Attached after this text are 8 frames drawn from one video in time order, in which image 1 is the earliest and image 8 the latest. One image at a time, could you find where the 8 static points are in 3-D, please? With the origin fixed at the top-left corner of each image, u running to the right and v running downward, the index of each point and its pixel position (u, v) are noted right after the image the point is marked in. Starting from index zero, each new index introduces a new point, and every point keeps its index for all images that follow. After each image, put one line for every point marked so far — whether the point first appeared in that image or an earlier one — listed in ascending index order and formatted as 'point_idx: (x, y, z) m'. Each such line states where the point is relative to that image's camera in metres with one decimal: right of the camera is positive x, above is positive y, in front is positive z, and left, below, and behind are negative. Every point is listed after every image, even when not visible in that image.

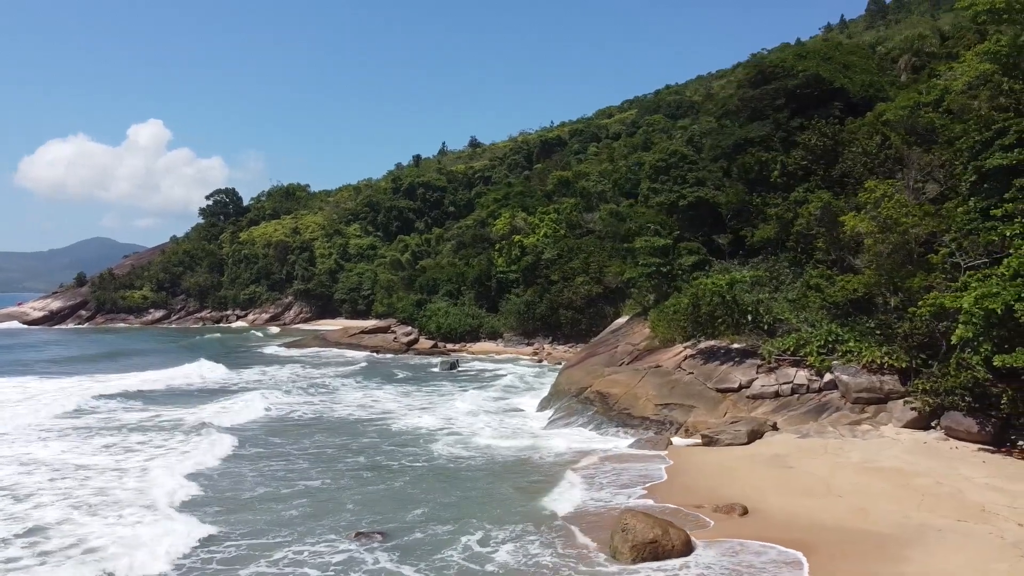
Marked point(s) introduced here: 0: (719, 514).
0: (+2.4, -2.6, +9.6) m
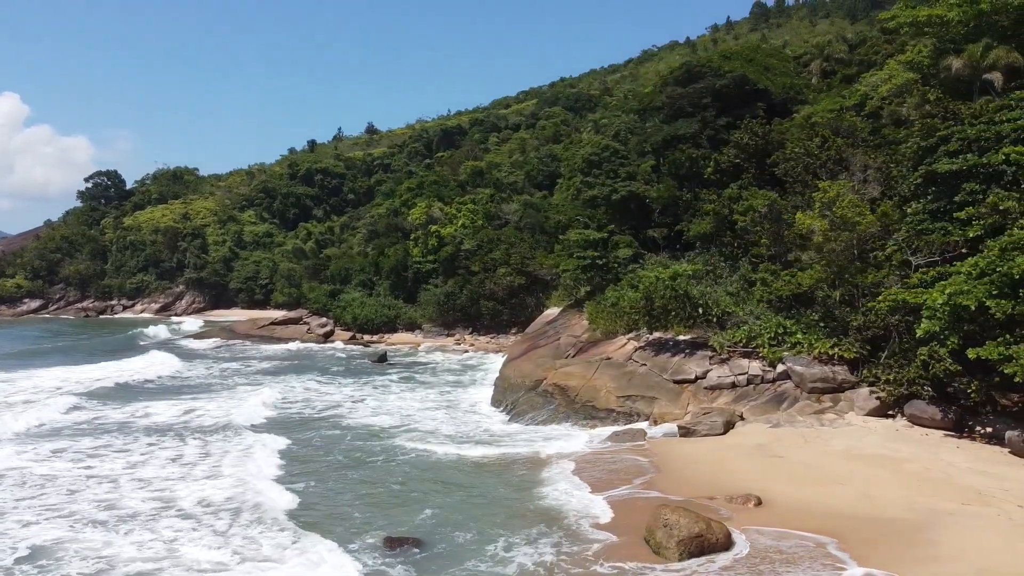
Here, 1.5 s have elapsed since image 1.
0: (+2.7, -2.6, +9.9) m
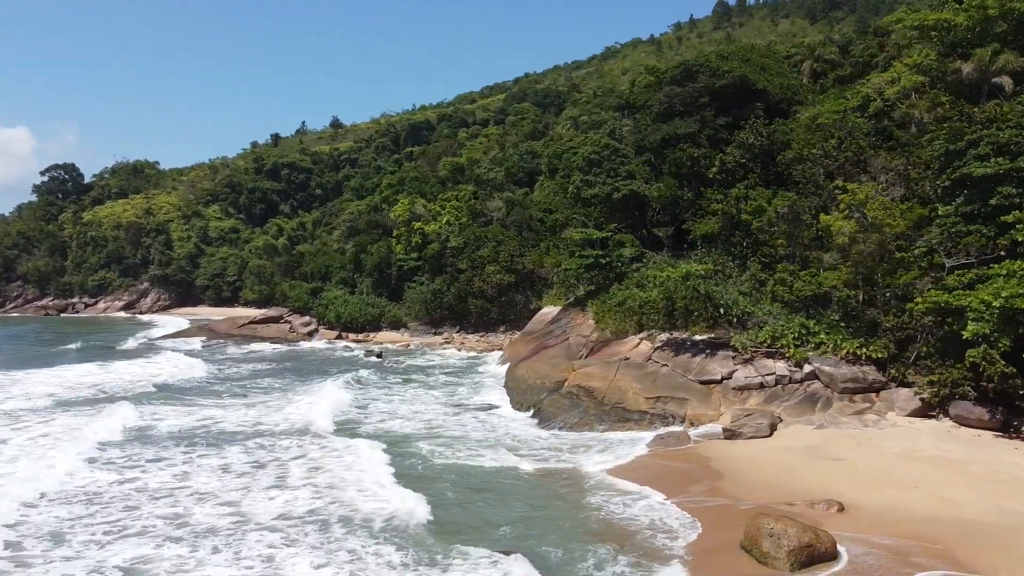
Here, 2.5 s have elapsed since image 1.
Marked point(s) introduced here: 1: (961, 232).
0: (+3.6, -2.7, +9.9) m
1: (+8.1, +1.0, +14.9) m
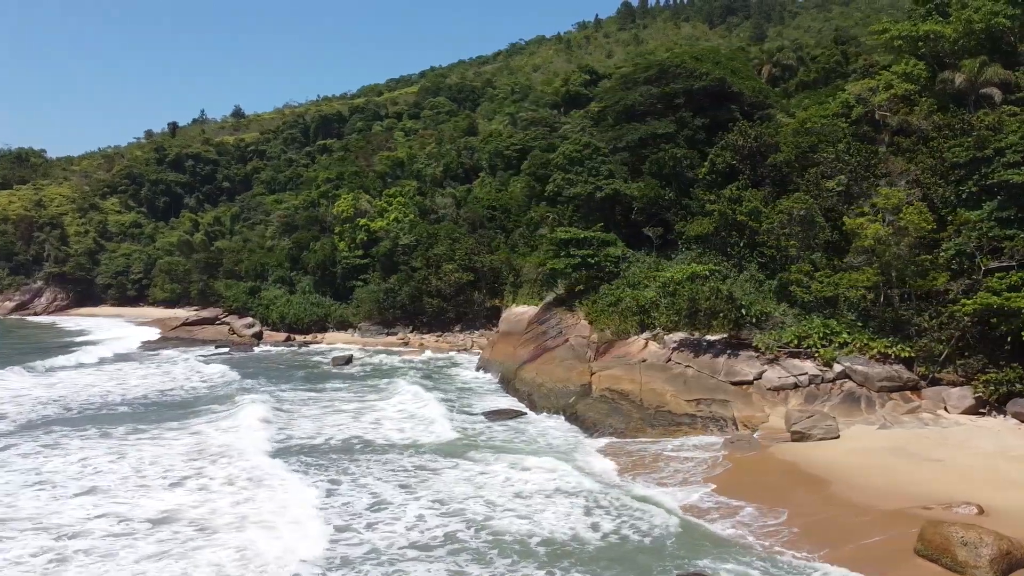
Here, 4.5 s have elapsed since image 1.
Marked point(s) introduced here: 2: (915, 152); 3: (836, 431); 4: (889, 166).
0: (+5.4, -2.8, +10.1) m
1: (+9.1, +1.0, +15.6) m
2: (+9.6, +3.2, +19.5) m
3: (+5.6, -2.4, +14.1) m
4: (+9.0, +2.9, +19.6) m
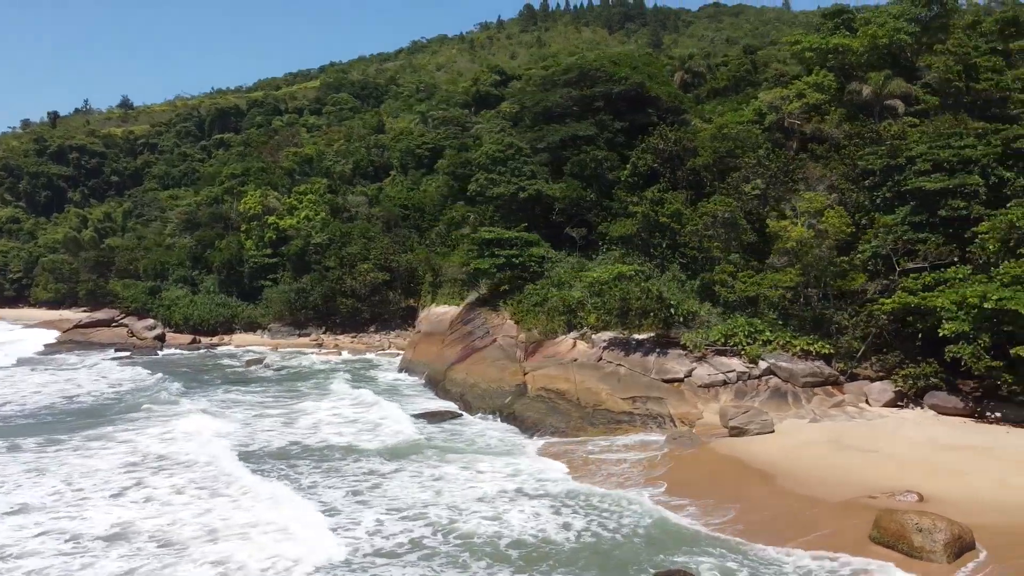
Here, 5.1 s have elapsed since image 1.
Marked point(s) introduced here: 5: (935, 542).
0: (+5.0, -2.8, +10.6) m
1: (+8.0, +1.0, +16.6) m
2: (+7.9, +3.2, +20.5) m
3: (+4.6, -2.4, +14.7) m
4: (+7.3, +2.9, +20.6) m
5: (+4.5, -2.7, +8.8) m
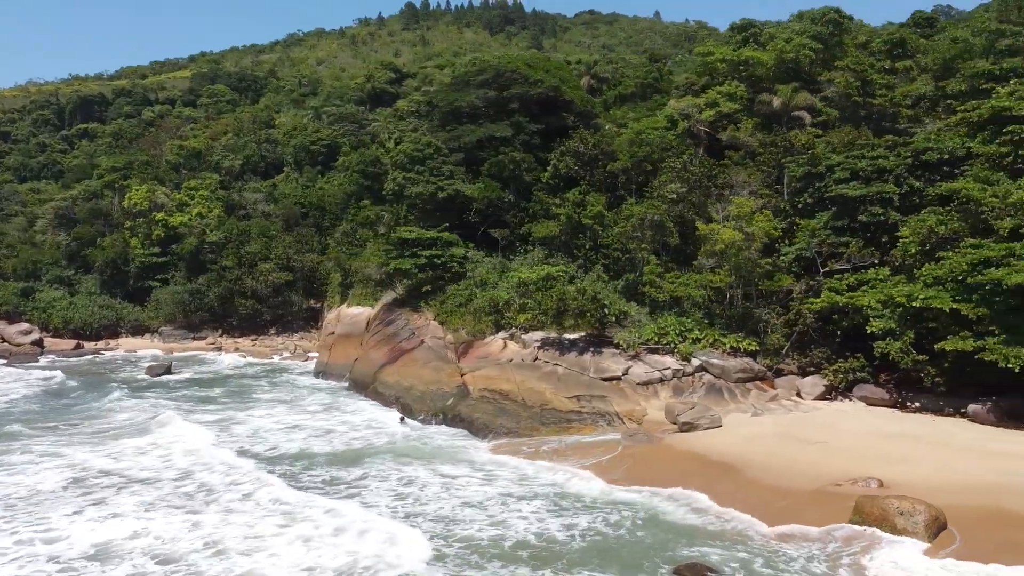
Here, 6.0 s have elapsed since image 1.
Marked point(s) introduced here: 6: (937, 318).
0: (+4.8, -2.8, +11.4) m
1: (+6.8, +1.0, +17.7) m
2: (+6.2, +3.2, +21.6) m
3: (+3.8, -2.5, +15.3) m
4: (+5.6, +2.9, +21.6) m
5: (+4.6, -2.7, +9.5) m
6: (+7.7, -0.6, +15.0) m
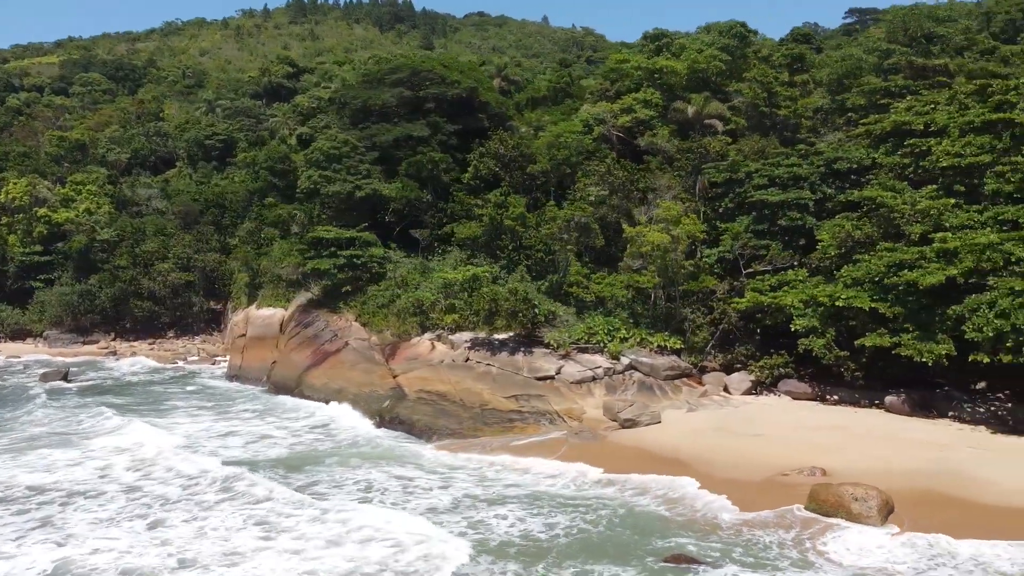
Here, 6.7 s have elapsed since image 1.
0: (+4.3, -2.8, +12.1) m
1: (+5.4, +1.0, +18.7) m
2: (+4.2, +3.2, +22.4) m
3: (+2.8, -2.5, +15.9) m
4: (+3.6, +2.9, +22.3) m
5: (+4.4, -2.7, +10.2) m
6: (+6.7, -0.6, +16.1) m
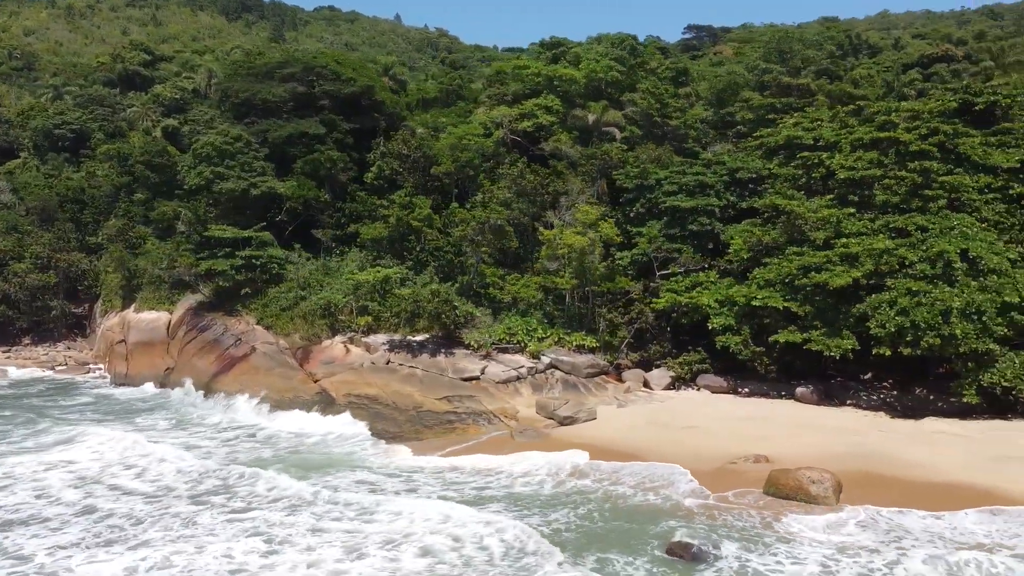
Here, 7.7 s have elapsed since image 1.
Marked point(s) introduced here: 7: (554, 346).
0: (+3.8, -2.8, +13.1) m
1: (+3.6, +0.9, +19.8) m
2: (+1.7, +3.2, +23.2) m
3: (+1.6, -2.5, +16.5) m
4: (+1.1, +2.9, +23.0) m
5: (+4.3, -2.7, +11.2) m
6: (+5.4, -0.6, +17.4) m
7: (+1.1, -1.4, +19.7) m
